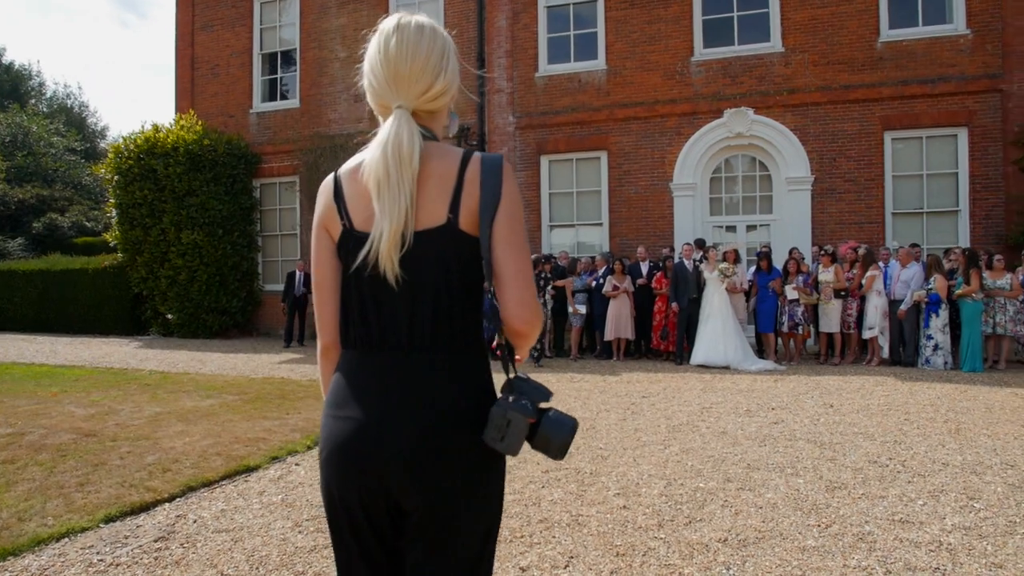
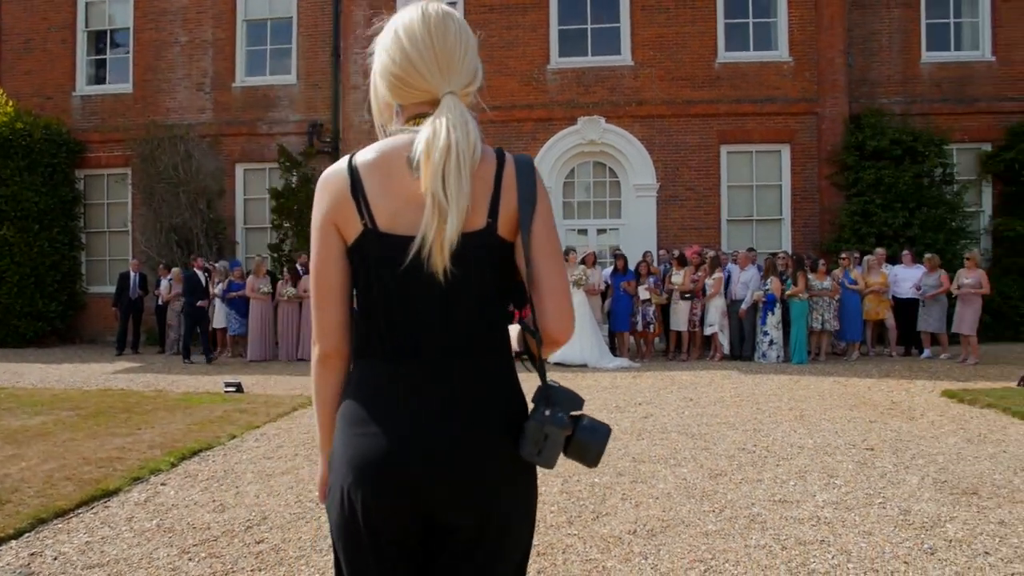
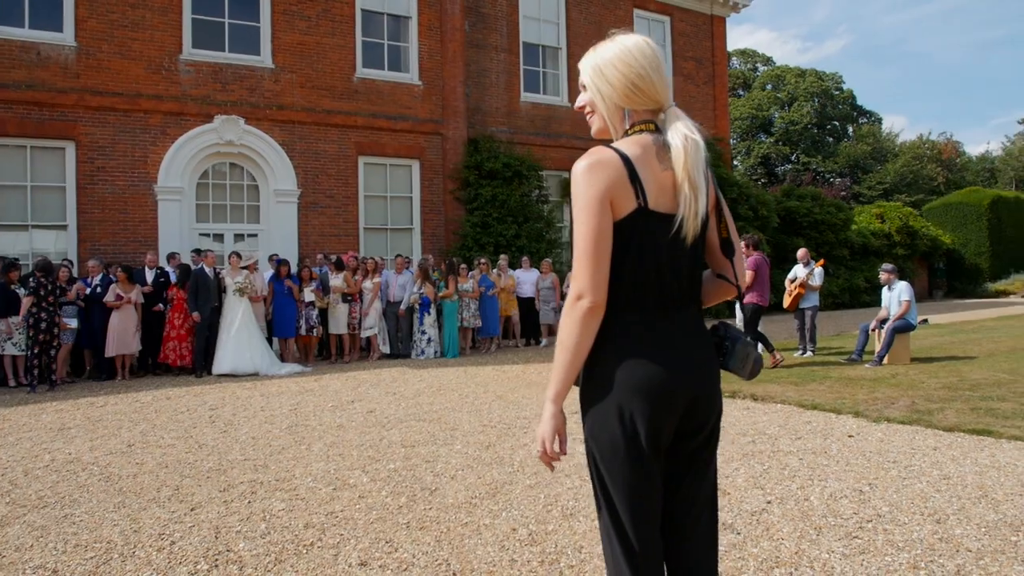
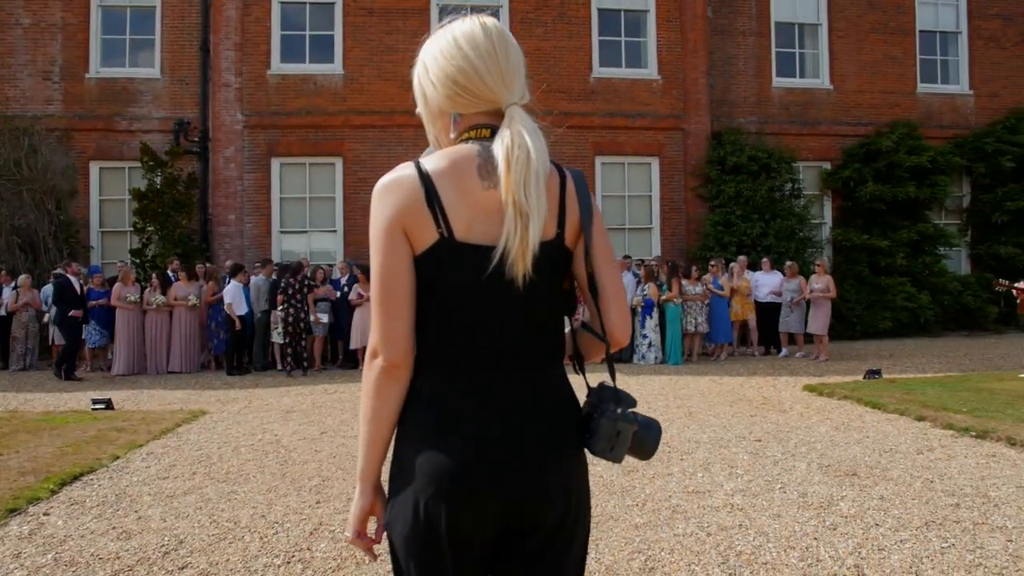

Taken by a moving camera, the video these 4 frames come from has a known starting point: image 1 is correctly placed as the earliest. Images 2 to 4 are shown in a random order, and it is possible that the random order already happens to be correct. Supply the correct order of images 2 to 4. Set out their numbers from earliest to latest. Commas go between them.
2, 4, 3
